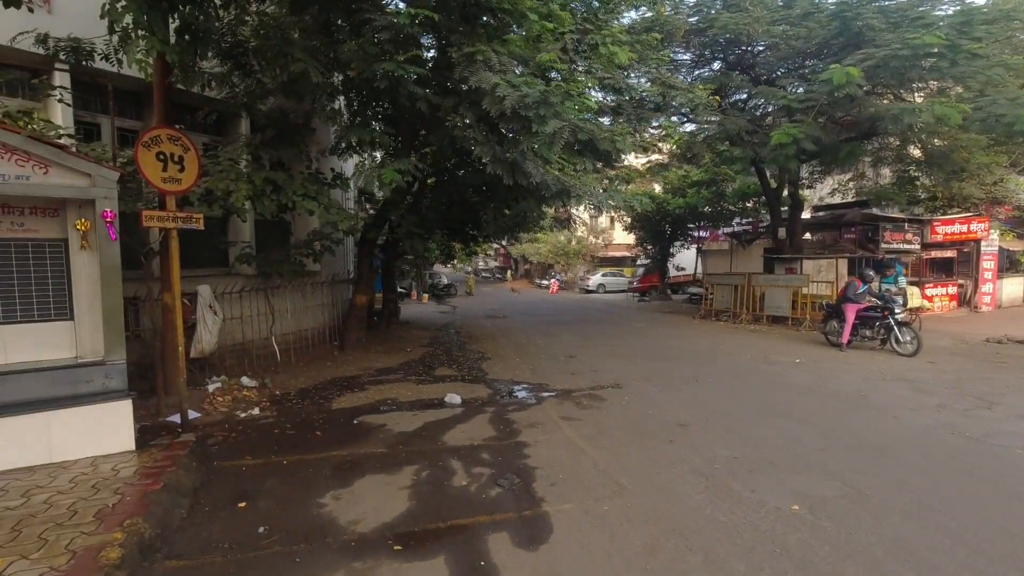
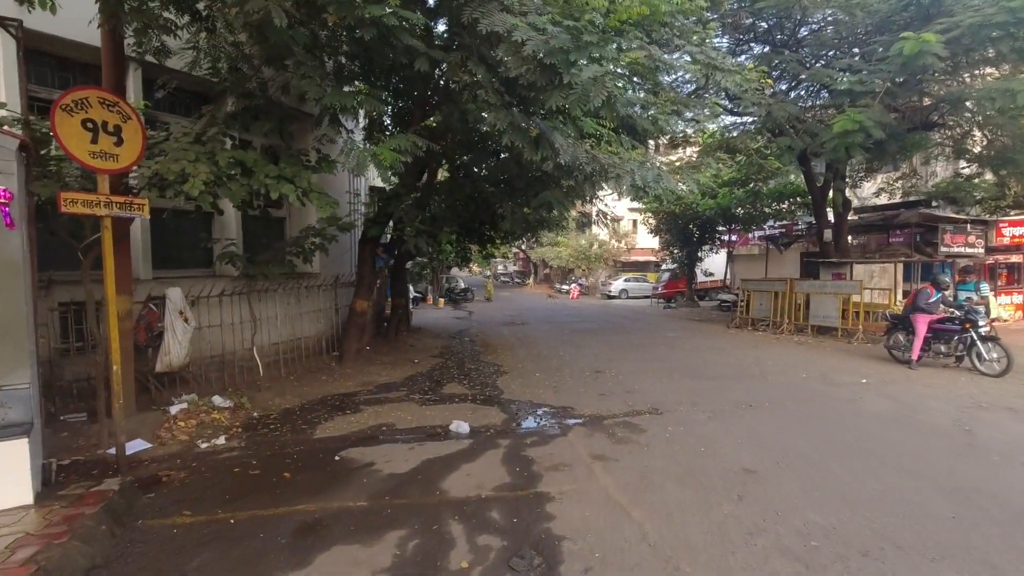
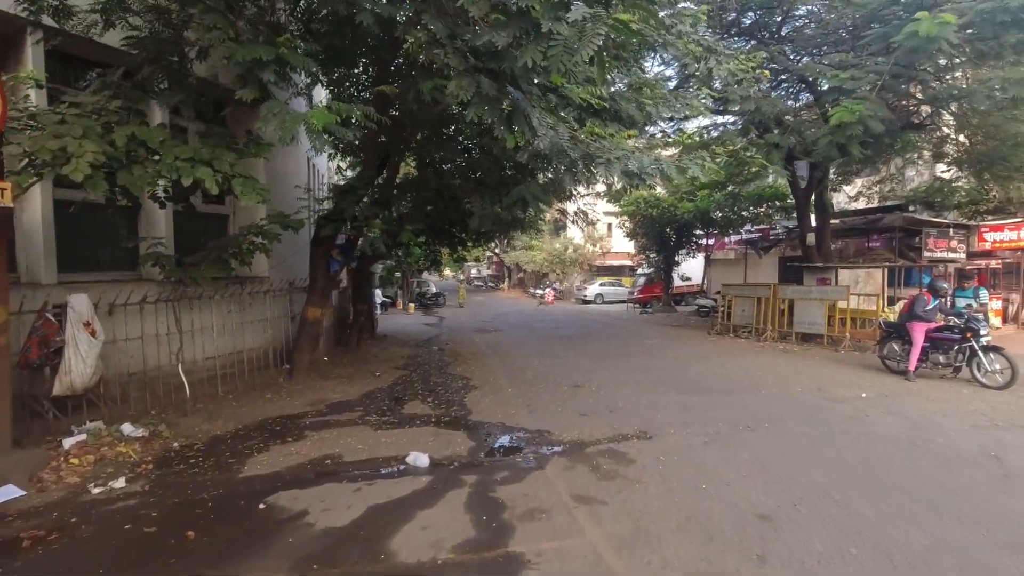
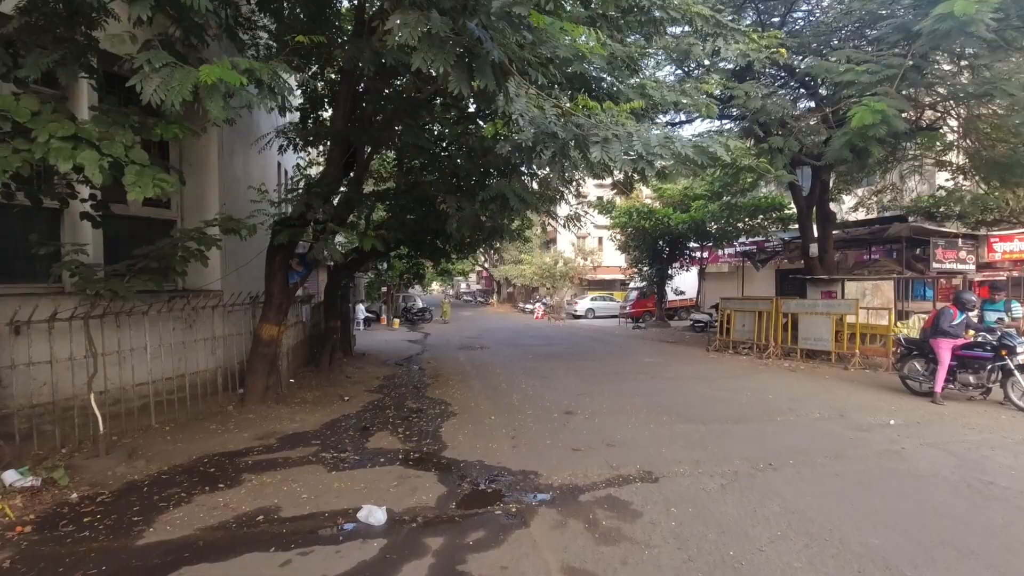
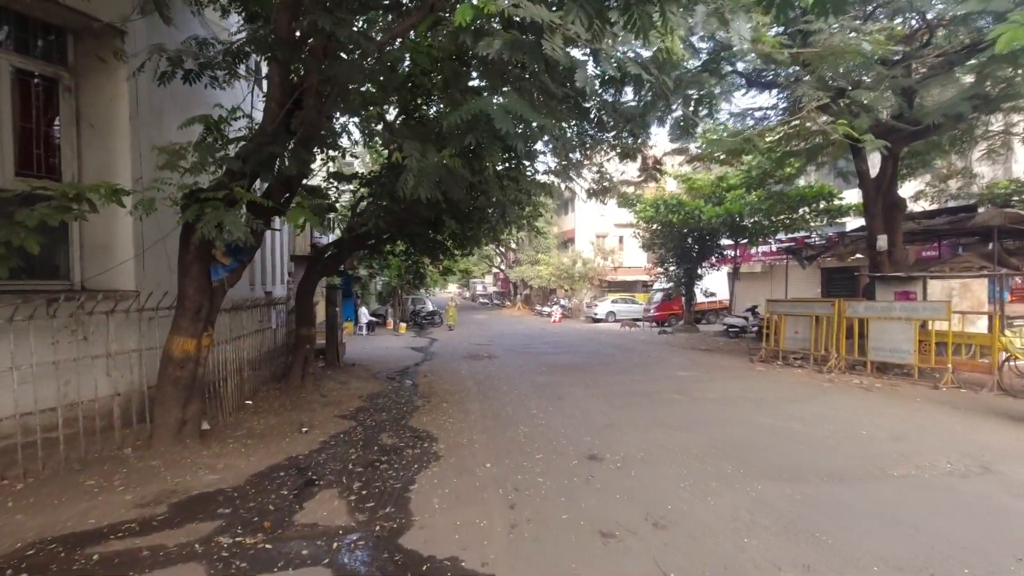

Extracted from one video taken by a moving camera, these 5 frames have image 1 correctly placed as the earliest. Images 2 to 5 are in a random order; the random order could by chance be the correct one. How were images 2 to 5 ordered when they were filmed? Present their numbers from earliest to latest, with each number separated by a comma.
2, 3, 4, 5
